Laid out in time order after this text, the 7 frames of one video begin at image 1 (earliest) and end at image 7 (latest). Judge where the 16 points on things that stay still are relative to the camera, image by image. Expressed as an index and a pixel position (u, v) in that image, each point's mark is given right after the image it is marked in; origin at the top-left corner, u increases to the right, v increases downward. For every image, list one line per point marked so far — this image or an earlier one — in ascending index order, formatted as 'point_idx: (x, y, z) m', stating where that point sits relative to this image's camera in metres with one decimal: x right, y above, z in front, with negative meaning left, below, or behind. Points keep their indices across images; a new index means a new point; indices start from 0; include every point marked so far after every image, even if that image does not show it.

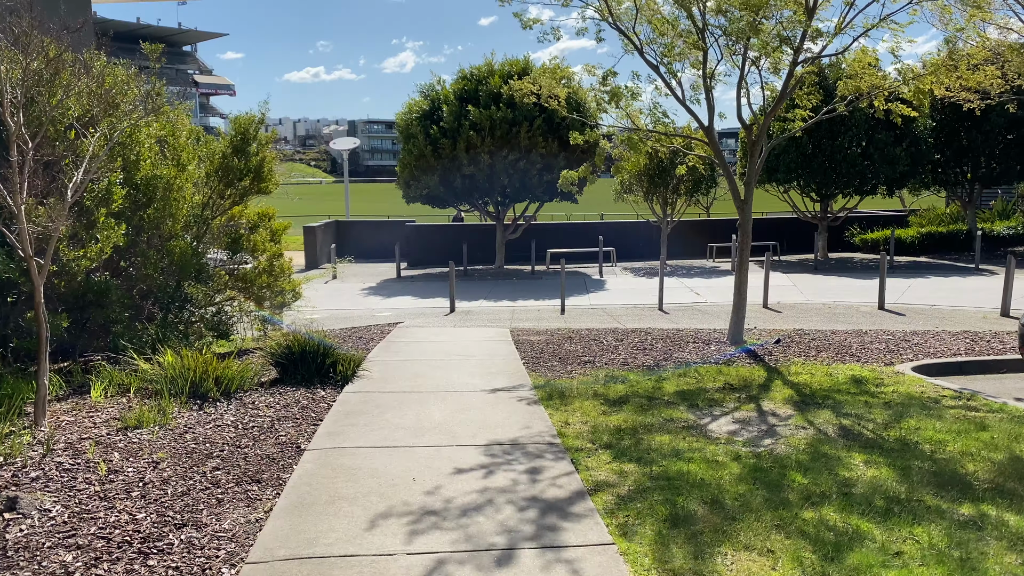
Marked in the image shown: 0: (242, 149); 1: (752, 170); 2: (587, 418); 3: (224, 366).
0: (-3.1, +1.6, +8.8) m
1: (+2.5, +1.2, +8.0) m
2: (+0.5, -0.9, +5.4) m
3: (-2.4, -0.6, +6.4) m
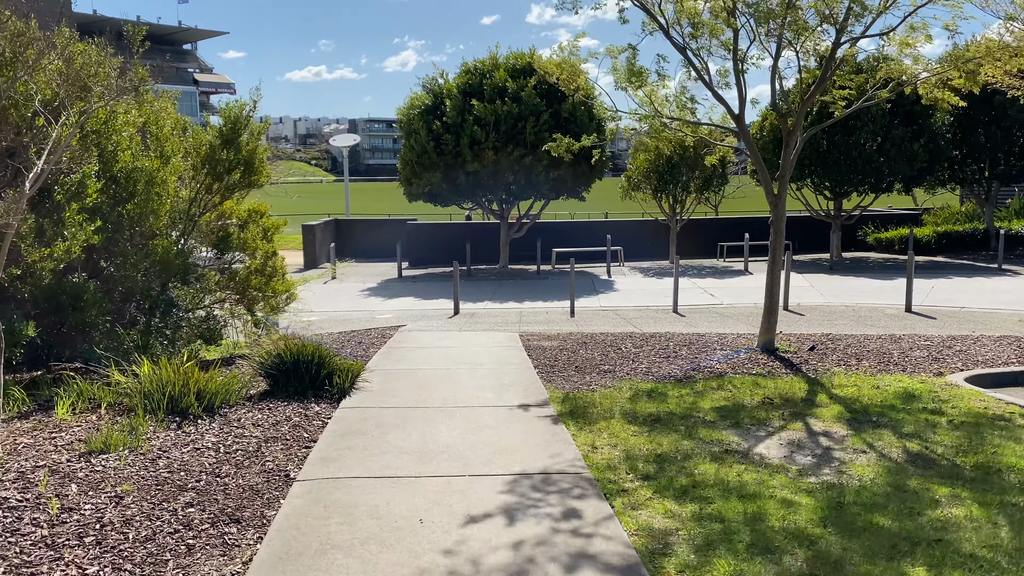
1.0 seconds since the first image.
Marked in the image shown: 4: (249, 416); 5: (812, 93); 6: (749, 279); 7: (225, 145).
0: (-2.9, +1.5, +8.1) m
1: (+2.6, +1.2, +7.4) m
2: (+0.7, -1.0, +4.8) m
3: (-2.3, -0.7, +5.7) m
4: (-1.9, -0.9, +5.5) m
5: (+2.9, +1.9, +7.4) m
6: (+5.3, +0.2, +17.4) m
7: (-3.0, +1.5, +8.1) m
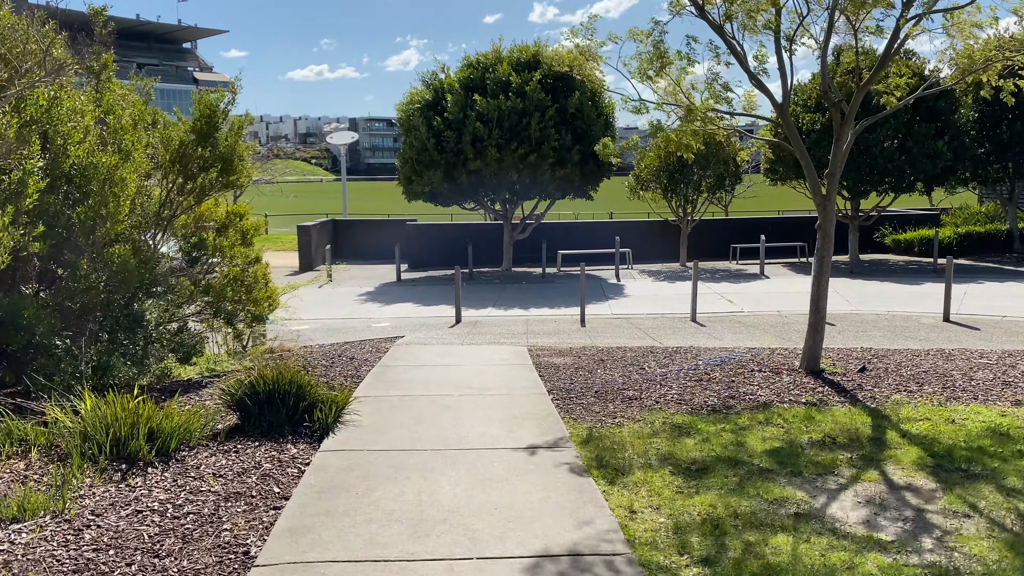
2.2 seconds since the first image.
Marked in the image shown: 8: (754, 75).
0: (-2.9, +1.4, +7.2) m
1: (+2.7, +1.1, +6.5) m
2: (+0.7, -1.1, +3.8) m
3: (-2.2, -0.8, +4.8) m
4: (-1.8, -1.0, +4.6) m
5: (+3.0, +1.8, +6.4) m
6: (+5.4, +0.1, +16.4) m
7: (-2.9, +1.4, +7.2) m
8: (+2.2, +1.9, +6.9) m
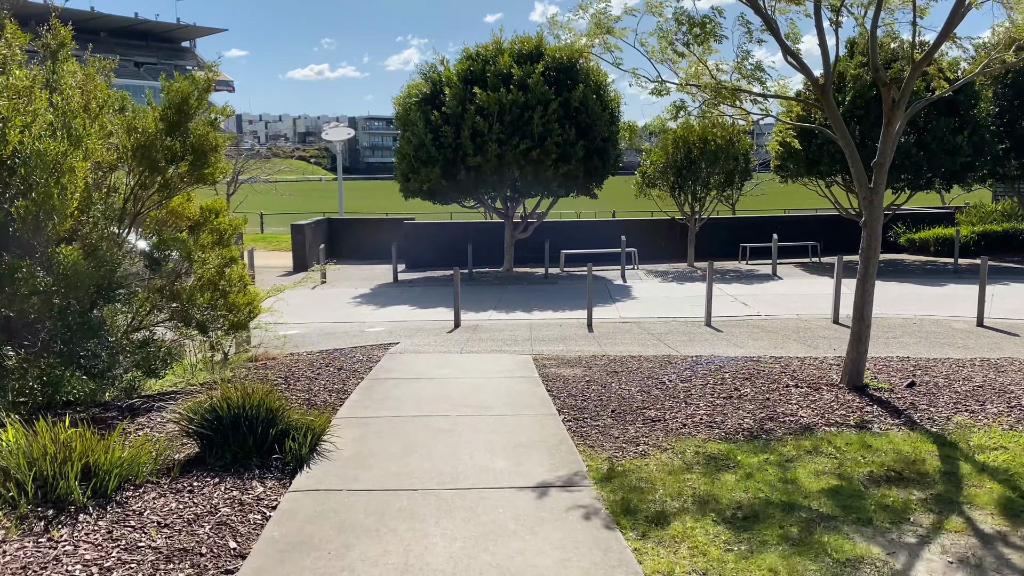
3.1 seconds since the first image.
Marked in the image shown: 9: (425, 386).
0: (-2.8, +1.4, +6.5) m
1: (+2.8, +1.0, +5.7) m
2: (+0.8, -1.1, +3.1) m
3: (-2.1, -0.8, +4.0) m
4: (-1.7, -1.1, +3.8) m
5: (+3.0, +1.7, +5.7) m
6: (+5.5, +0.1, +15.7) m
7: (-2.9, +1.3, +6.4) m
8: (+2.2, +1.9, +6.1) m
9: (-0.7, -0.8, +6.6) m
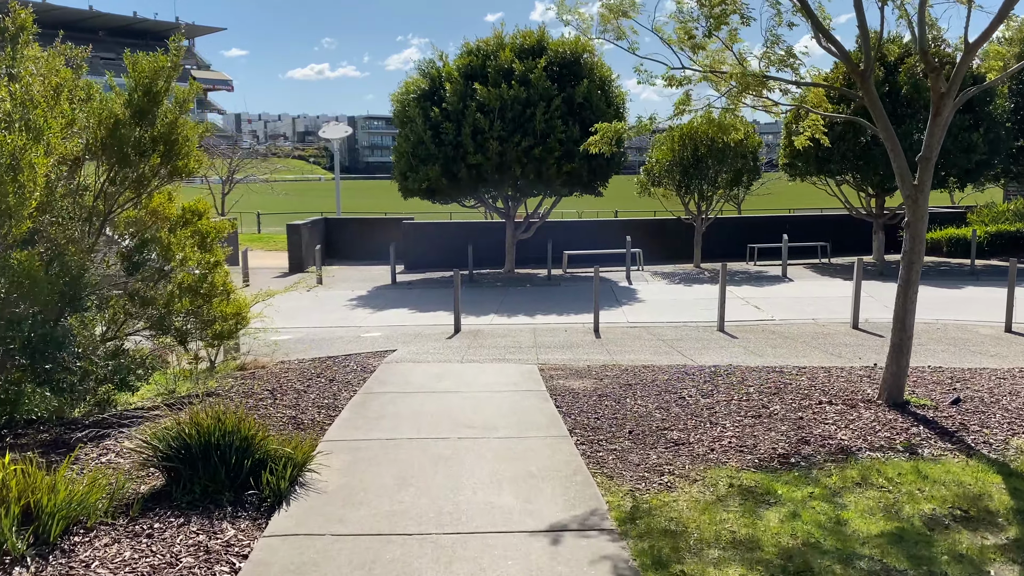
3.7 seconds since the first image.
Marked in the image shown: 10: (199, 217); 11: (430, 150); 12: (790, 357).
0: (-2.8, +1.3, +5.9) m
1: (+2.8, +1.0, +5.1) m
2: (+0.8, -1.2, +2.5) m
3: (-2.1, -0.9, +3.5) m
4: (-1.7, -1.1, +3.3) m
5: (+3.1, +1.7, +5.1) m
6: (+5.5, 0.0, +15.1) m
7: (-2.8, +1.3, +5.9) m
8: (+2.3, +1.8, +5.6) m
9: (-0.7, -0.9, +6.0) m
10: (-2.8, +0.7, +6.8) m
11: (-1.8, +3.0, +16.8) m
12: (+3.0, -0.7, +8.4) m
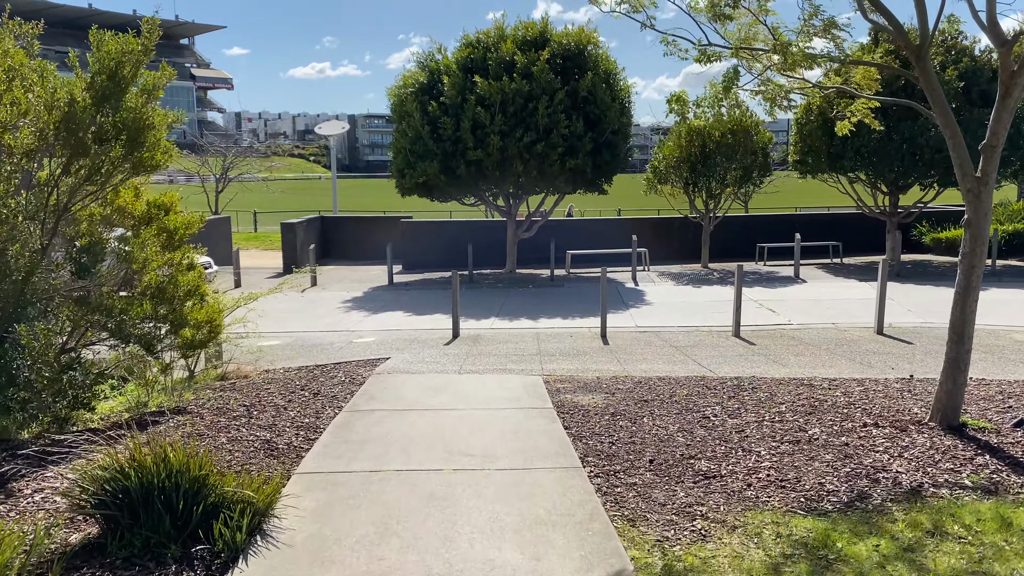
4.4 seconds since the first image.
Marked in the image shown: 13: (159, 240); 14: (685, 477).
0: (-2.8, +1.3, +5.2) m
1: (+2.8, +0.9, +4.5) m
2: (+0.8, -1.2, +1.9) m
3: (-2.1, -0.9, +2.8) m
4: (-1.7, -1.2, +2.6) m
5: (+3.1, +1.6, +4.5) m
6: (+5.5, 0.0, +14.4) m
7: (-2.8, +1.2, +5.2) m
8: (+2.3, +1.8, +4.9) m
9: (-0.7, -0.9, +5.4) m
10: (-2.8, +0.6, +6.1) m
11: (-1.8, +3.0, +16.2) m
12: (+3.0, -0.8, +7.7) m
13: (-2.7, +0.4, +6.0) m
14: (+0.9, -1.0, +4.1) m
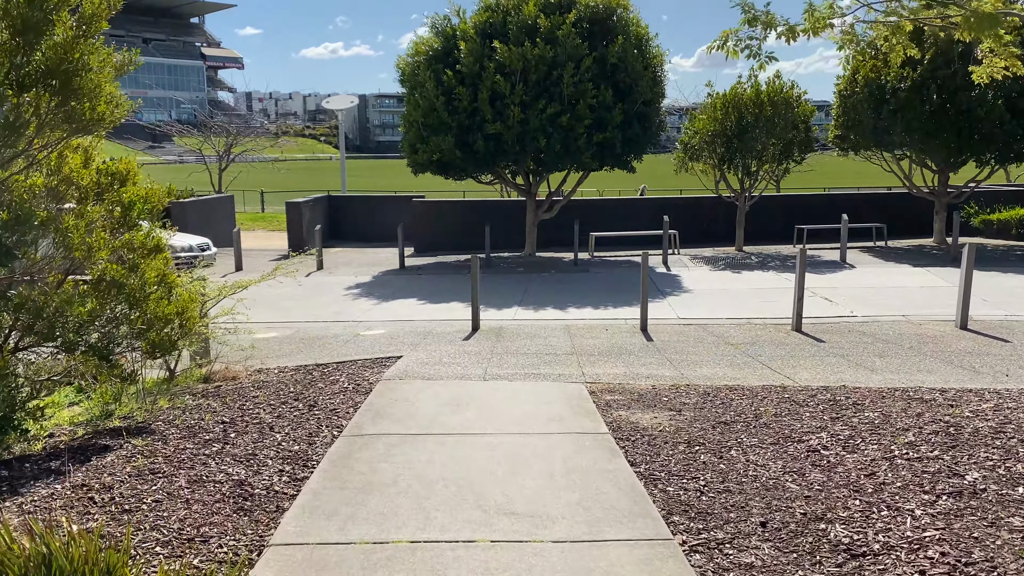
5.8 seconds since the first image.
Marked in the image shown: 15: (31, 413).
0: (-2.5, +1.3, +4.0) m
1: (+3.1, +1.0, +3.1) m
2: (+1.0, -1.3, +0.6) m
3: (-1.8, -0.9, +1.6) m
4: (-1.5, -1.2, +1.4) m
5: (+3.3, +1.6, +3.1) m
6: (+5.9, +0.2, +13.1) m
7: (-2.5, +1.3, +4.0) m
8: (+2.5, +1.8, +3.6) m
9: (-0.4, -0.9, +4.1) m
10: (-2.5, +0.7, +4.9) m
11: (-1.3, +3.3, +14.9) m
12: (+3.3, -0.7, +6.4) m
13: (-2.5, +0.4, +4.7) m
14: (+1.2, -1.0, +2.9) m
15: (-2.7, -0.7, +4.2) m
